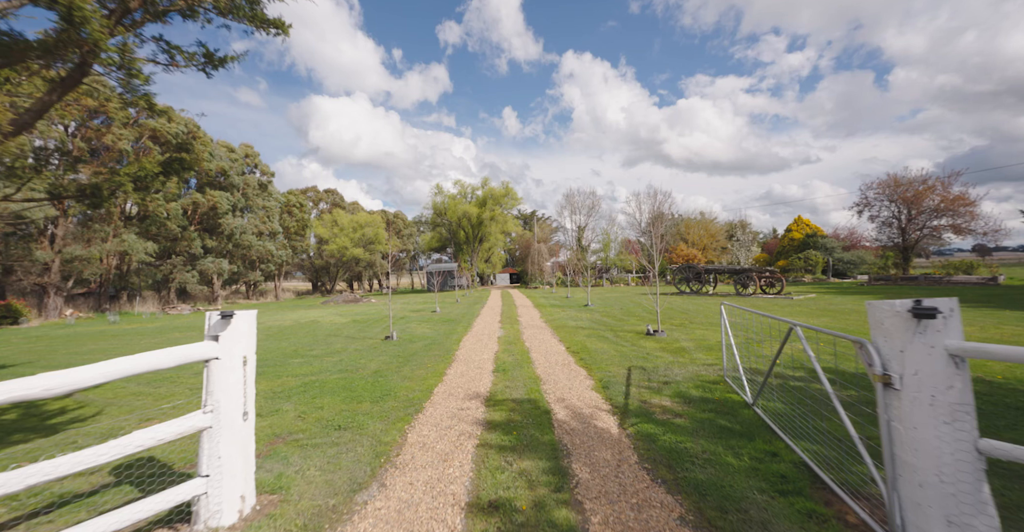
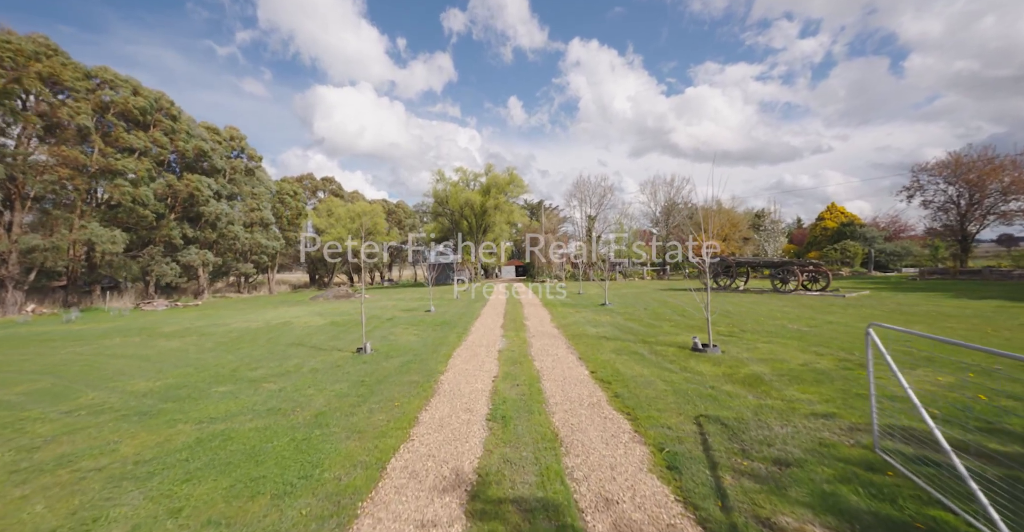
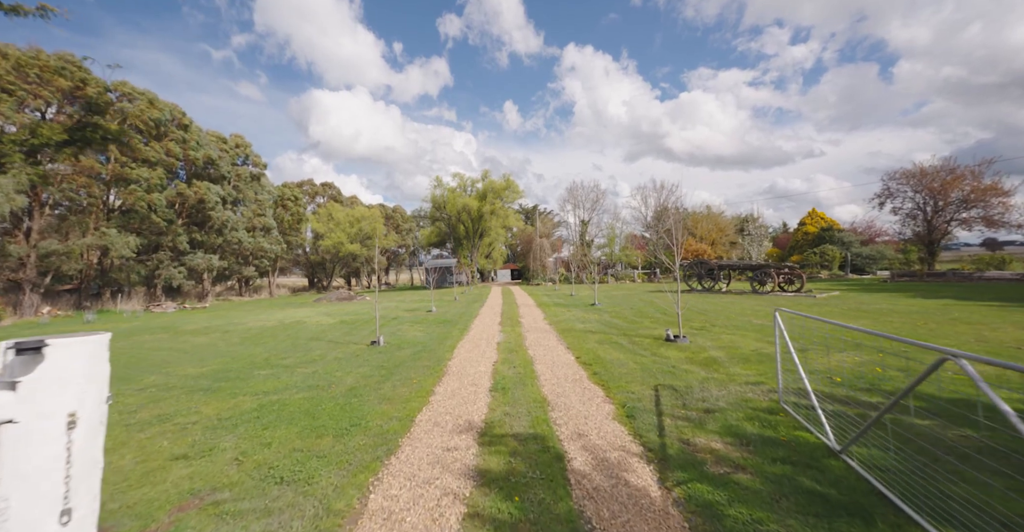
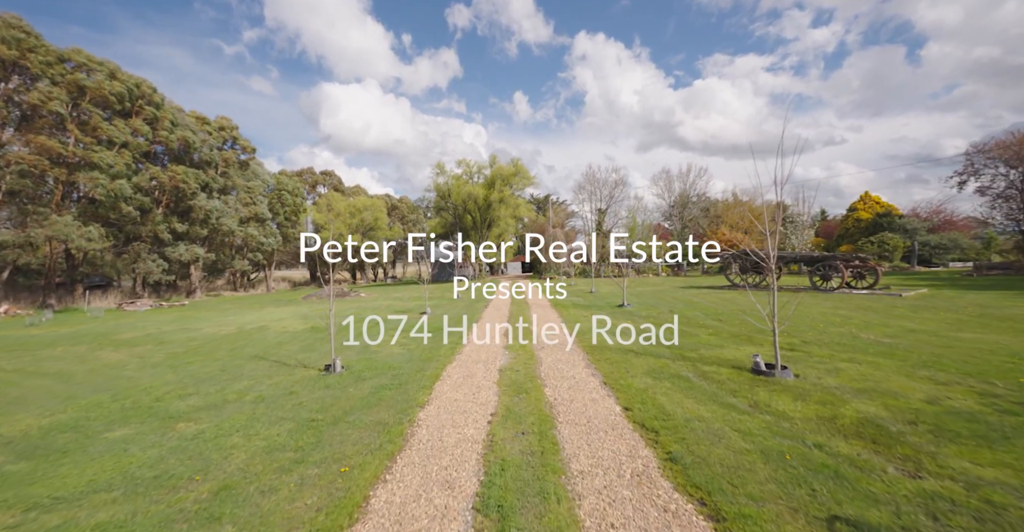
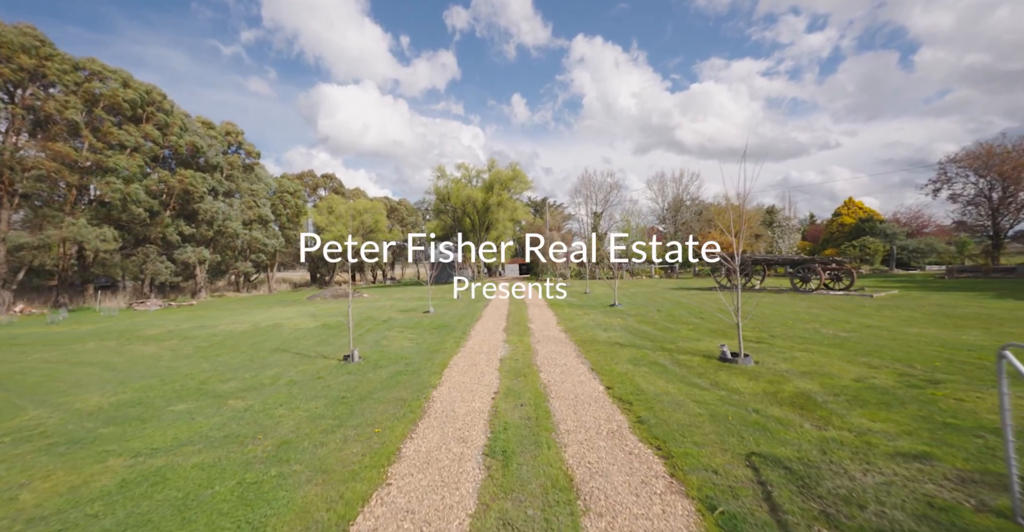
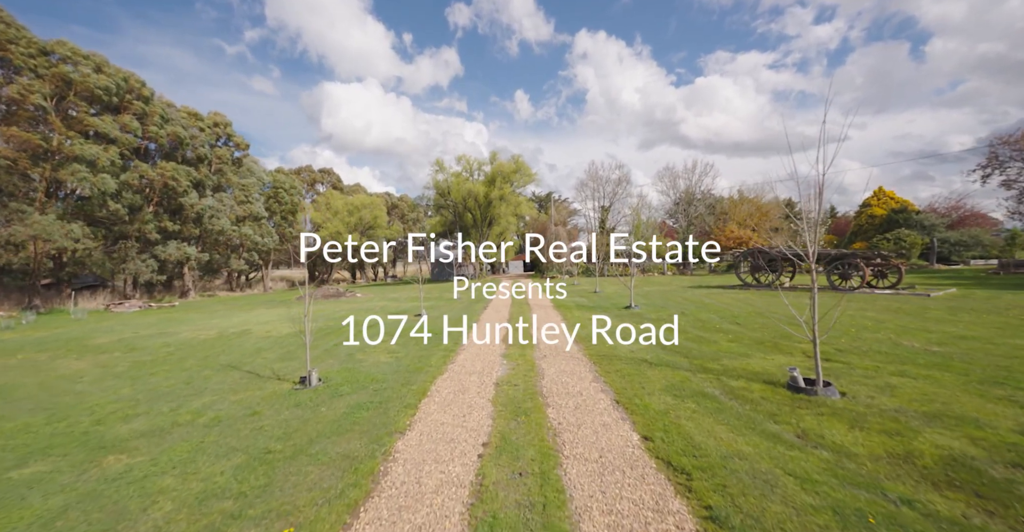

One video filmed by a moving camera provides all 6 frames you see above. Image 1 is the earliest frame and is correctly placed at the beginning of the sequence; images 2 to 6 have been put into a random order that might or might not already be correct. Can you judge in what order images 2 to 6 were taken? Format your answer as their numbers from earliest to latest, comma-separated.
3, 2, 5, 4, 6
